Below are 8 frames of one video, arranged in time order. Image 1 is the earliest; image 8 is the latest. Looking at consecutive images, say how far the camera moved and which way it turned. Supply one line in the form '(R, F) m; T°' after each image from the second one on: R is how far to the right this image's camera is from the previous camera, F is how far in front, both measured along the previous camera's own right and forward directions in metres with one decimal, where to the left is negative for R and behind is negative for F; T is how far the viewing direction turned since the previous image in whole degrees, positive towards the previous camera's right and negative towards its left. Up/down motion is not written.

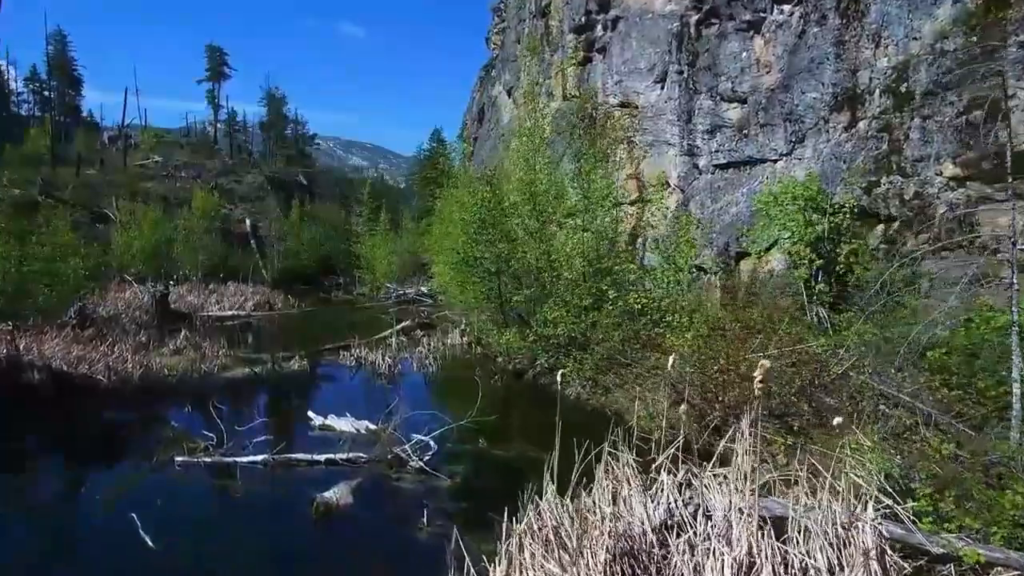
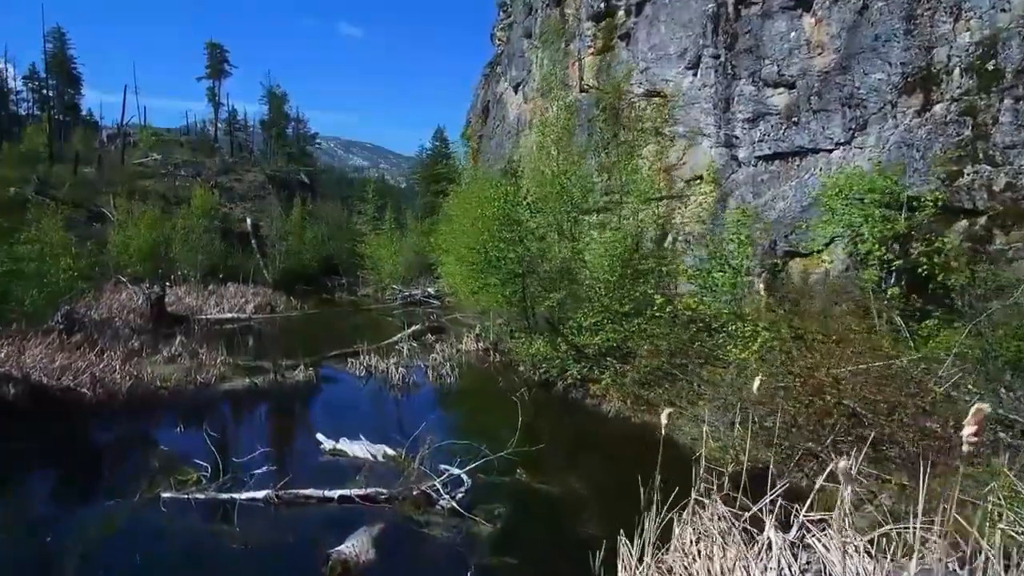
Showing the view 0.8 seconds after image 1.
(-0.7, +1.7) m; 0°
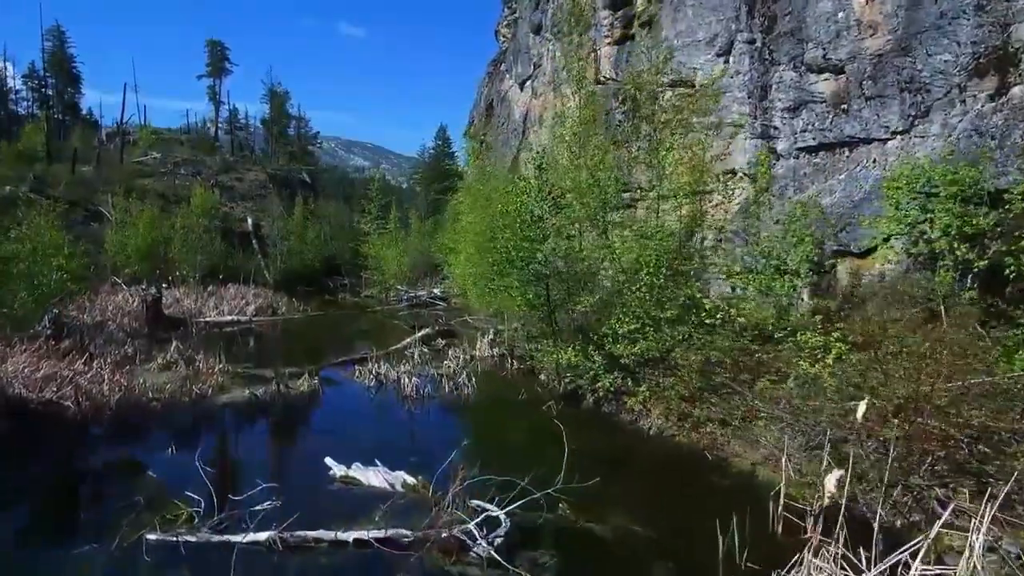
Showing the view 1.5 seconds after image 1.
(-0.6, +1.4) m; 0°
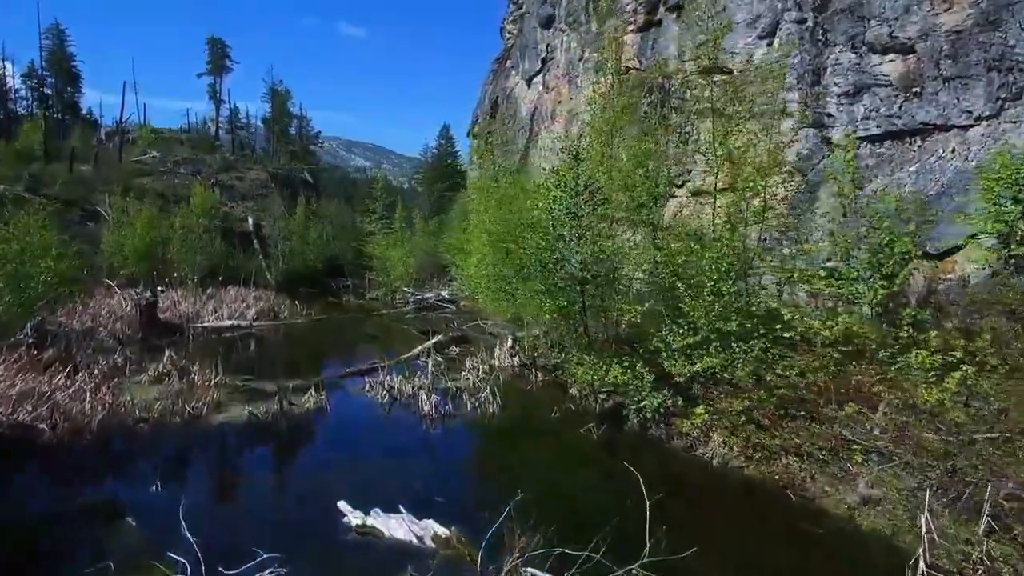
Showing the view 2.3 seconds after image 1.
(-0.7, +1.7) m; 0°
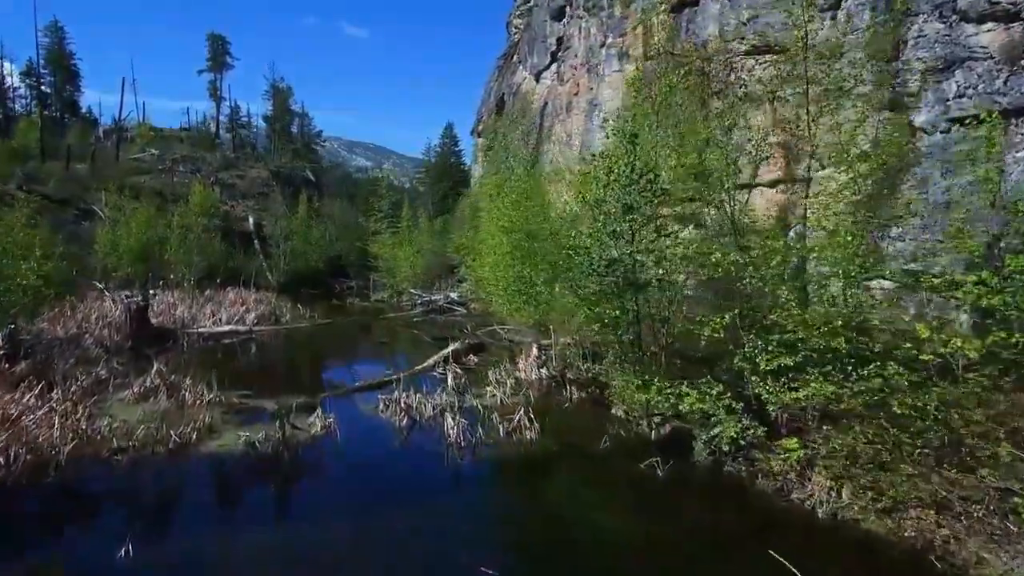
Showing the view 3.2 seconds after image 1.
(-0.8, +2.0) m; 0°
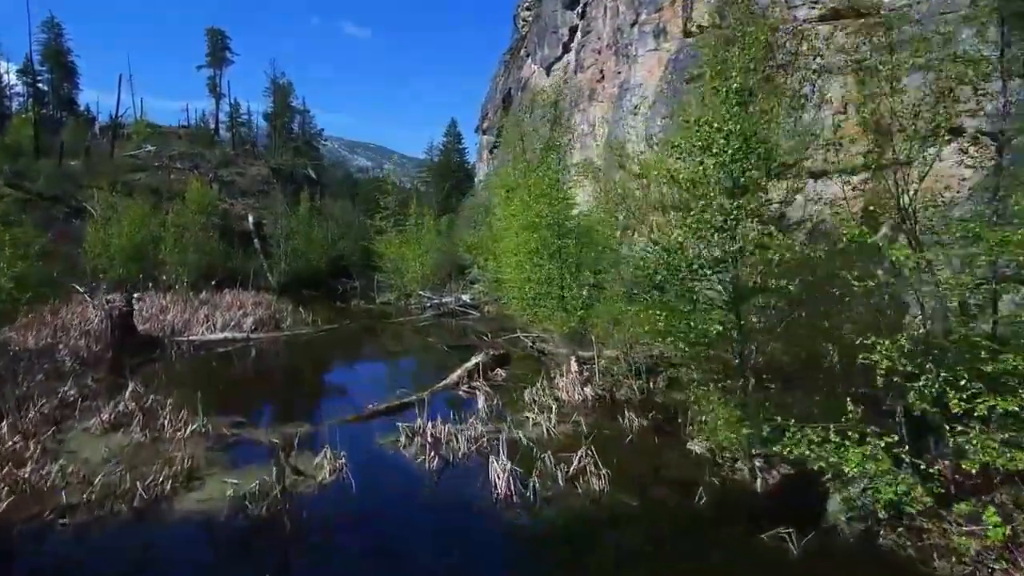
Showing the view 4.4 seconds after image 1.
(-0.9, +2.6) m; 0°
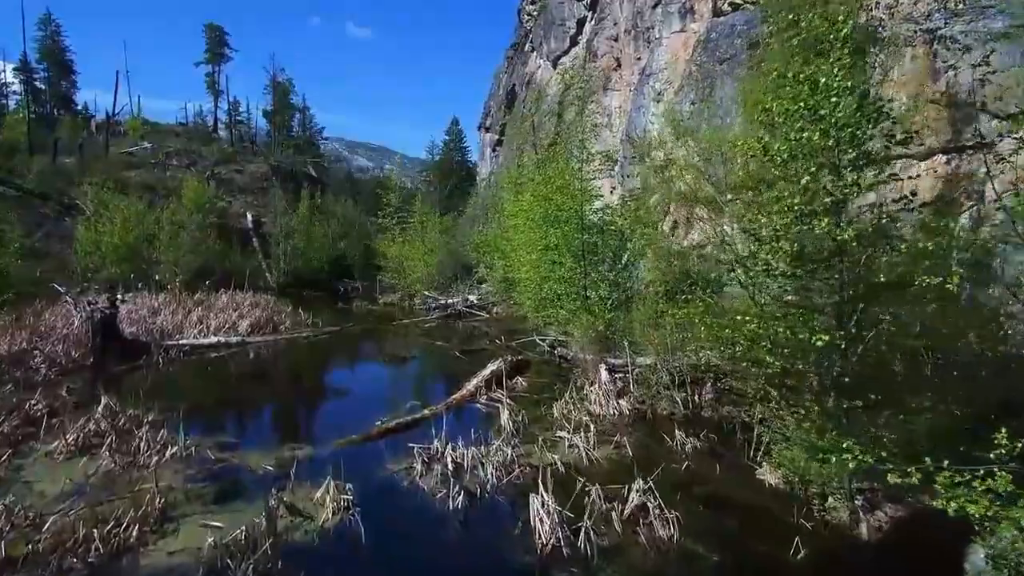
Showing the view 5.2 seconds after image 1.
(-0.5, +1.7) m; 0°
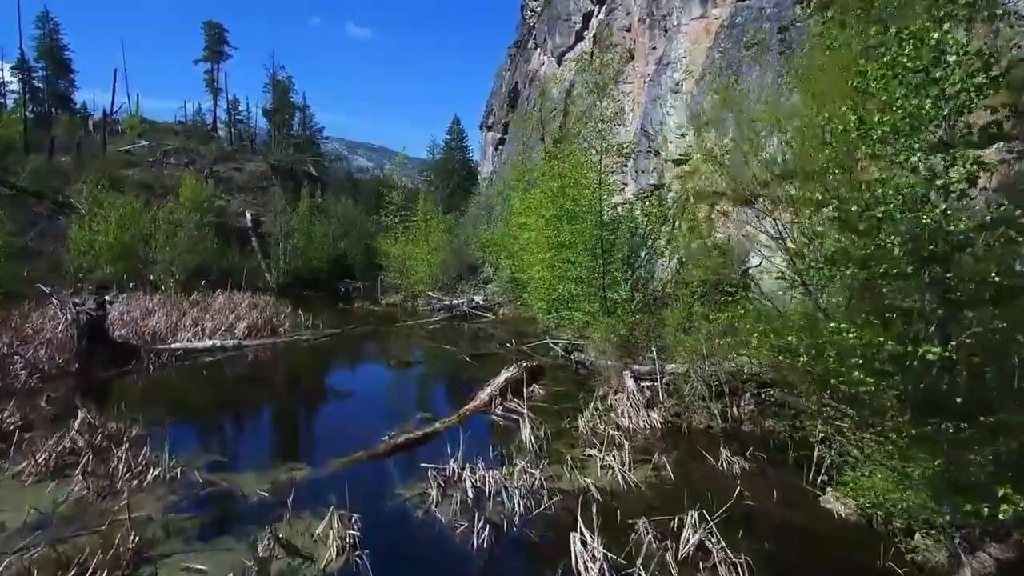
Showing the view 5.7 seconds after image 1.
(-0.4, +1.2) m; 0°
